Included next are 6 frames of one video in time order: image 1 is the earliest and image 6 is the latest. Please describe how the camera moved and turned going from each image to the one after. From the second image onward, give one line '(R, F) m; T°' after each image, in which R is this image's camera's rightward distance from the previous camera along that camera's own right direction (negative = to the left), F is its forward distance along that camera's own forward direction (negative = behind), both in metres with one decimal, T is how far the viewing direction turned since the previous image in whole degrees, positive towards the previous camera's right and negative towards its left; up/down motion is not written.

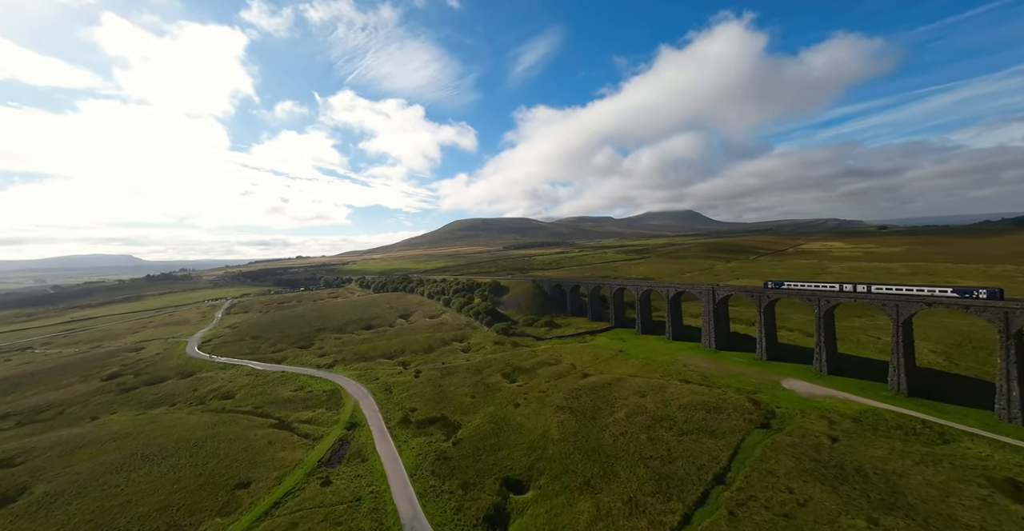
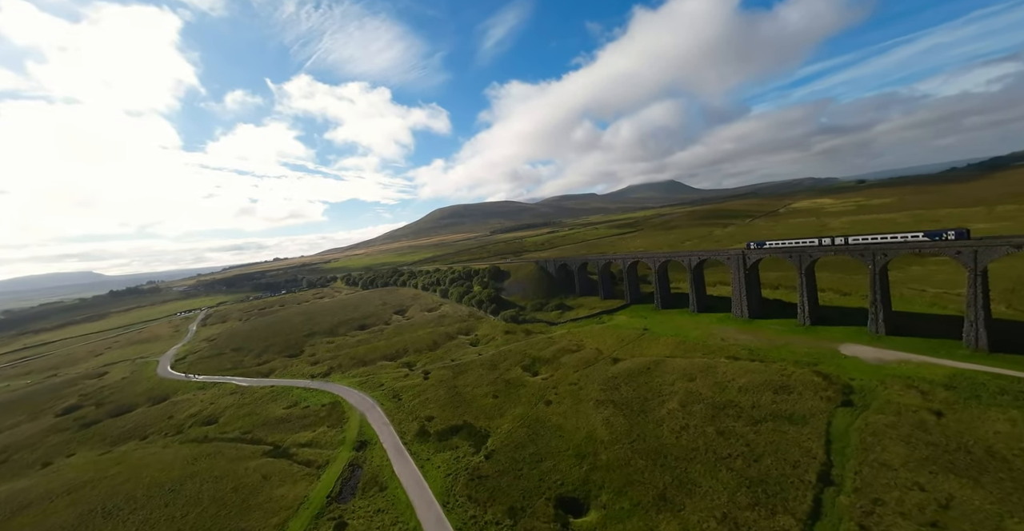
(-4.2, +7.6) m; +2°
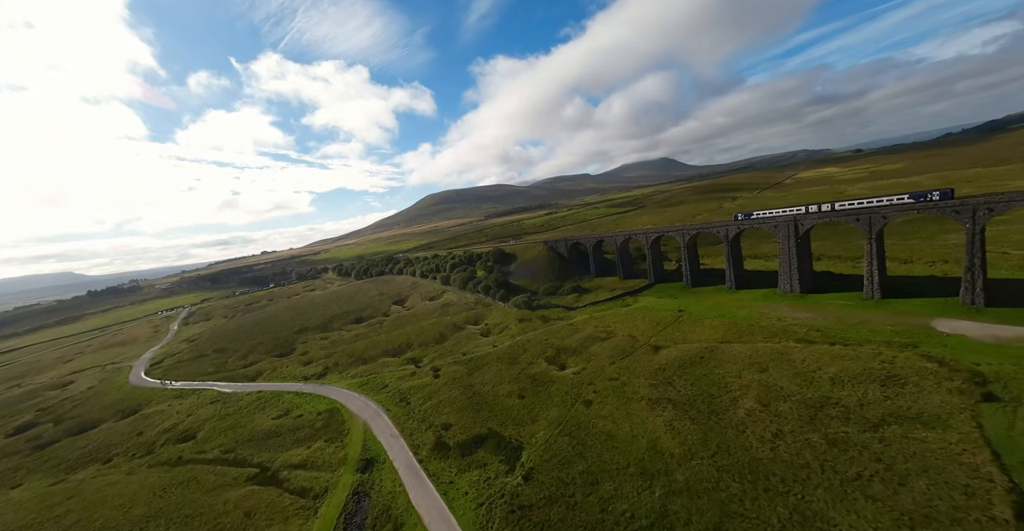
(-3.8, +8.8) m; +1°
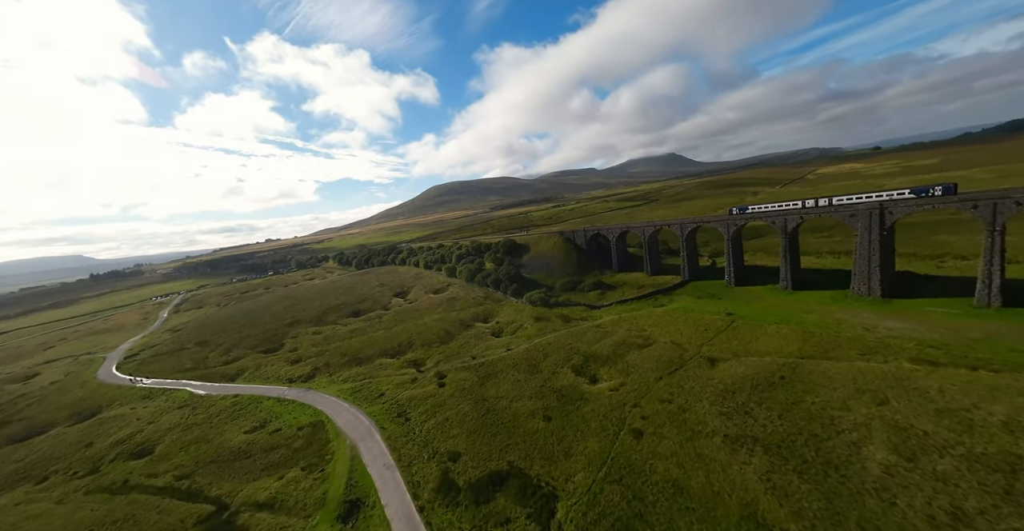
(-2.5, +9.5) m; 0°
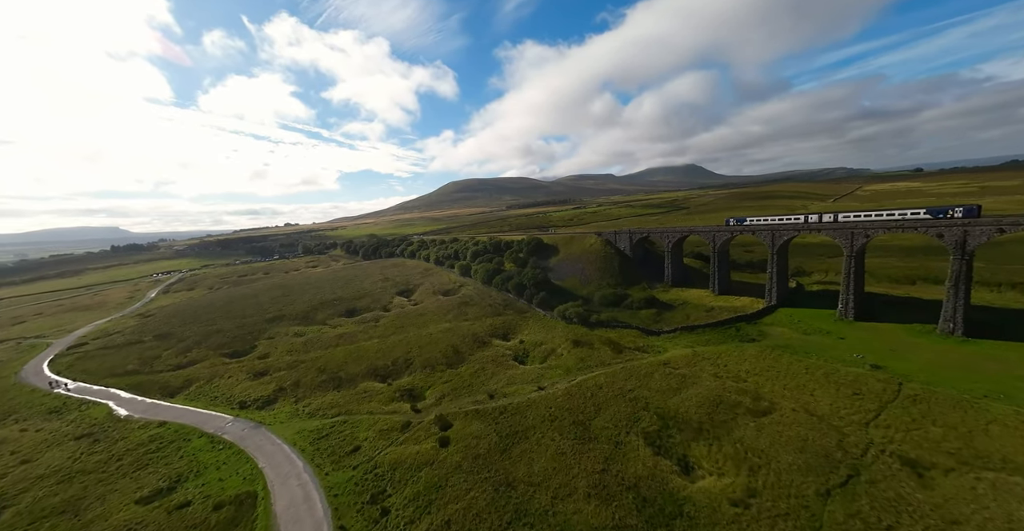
(-3.4, +16.9) m; -2°
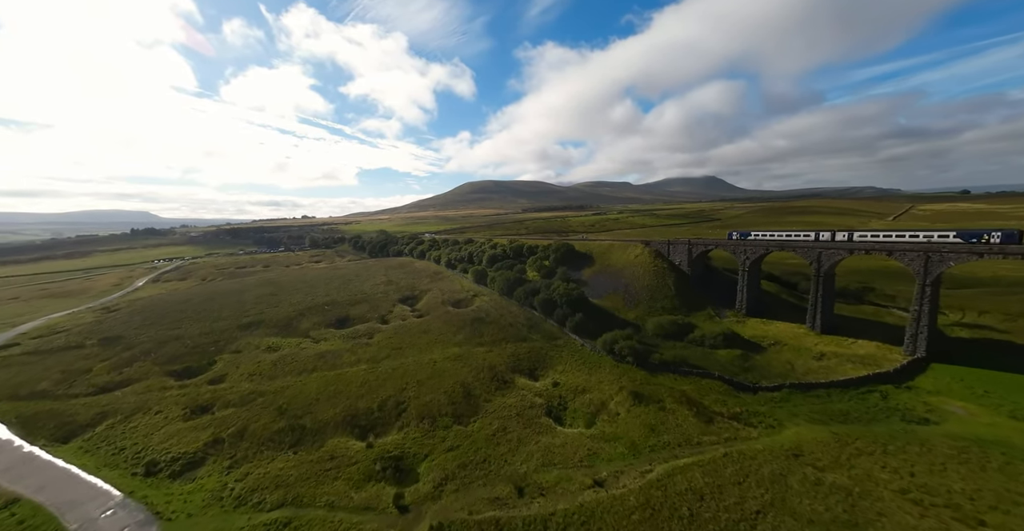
(-3.0, +15.7) m; -2°
